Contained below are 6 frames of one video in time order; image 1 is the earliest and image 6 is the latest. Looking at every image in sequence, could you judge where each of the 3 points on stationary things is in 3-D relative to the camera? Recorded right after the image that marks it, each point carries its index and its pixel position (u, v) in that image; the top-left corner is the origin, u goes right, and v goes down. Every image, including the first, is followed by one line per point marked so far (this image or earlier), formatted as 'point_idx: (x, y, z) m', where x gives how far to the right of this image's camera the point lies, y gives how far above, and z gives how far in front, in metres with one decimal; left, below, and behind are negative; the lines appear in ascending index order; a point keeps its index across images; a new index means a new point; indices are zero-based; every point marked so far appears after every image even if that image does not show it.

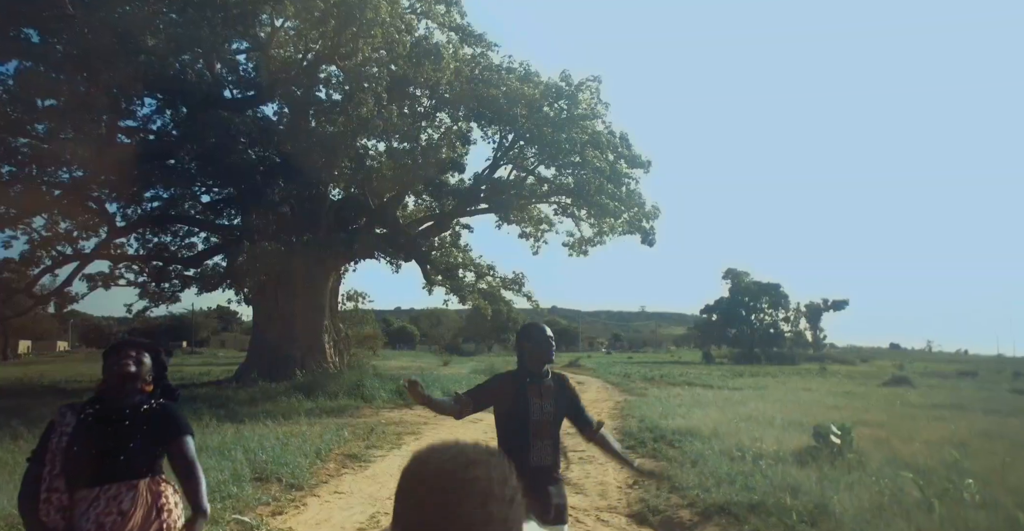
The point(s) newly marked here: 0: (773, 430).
0: (+4.7, -3.0, +10.2) m
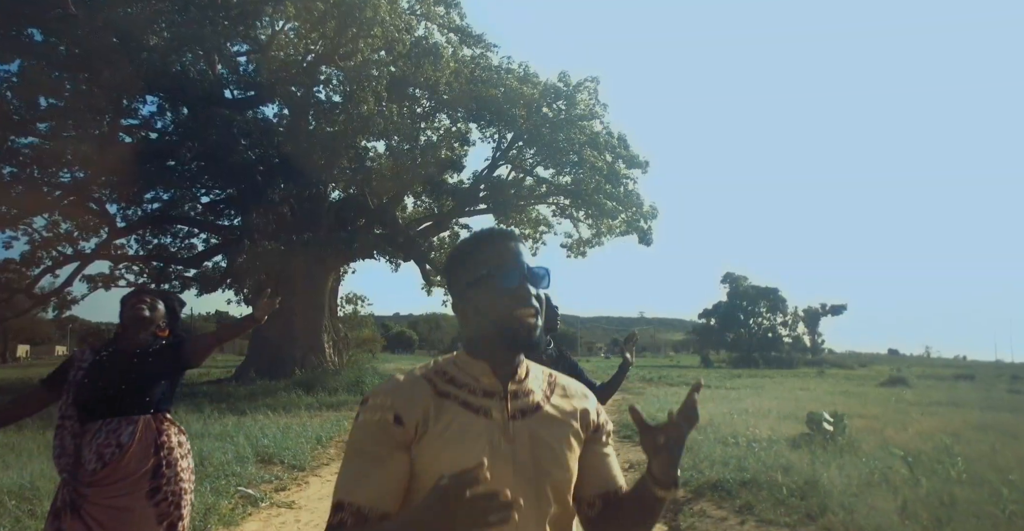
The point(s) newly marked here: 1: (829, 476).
0: (+4.7, -2.8, +10.3) m
1: (+3.5, -2.3, +6.3) m
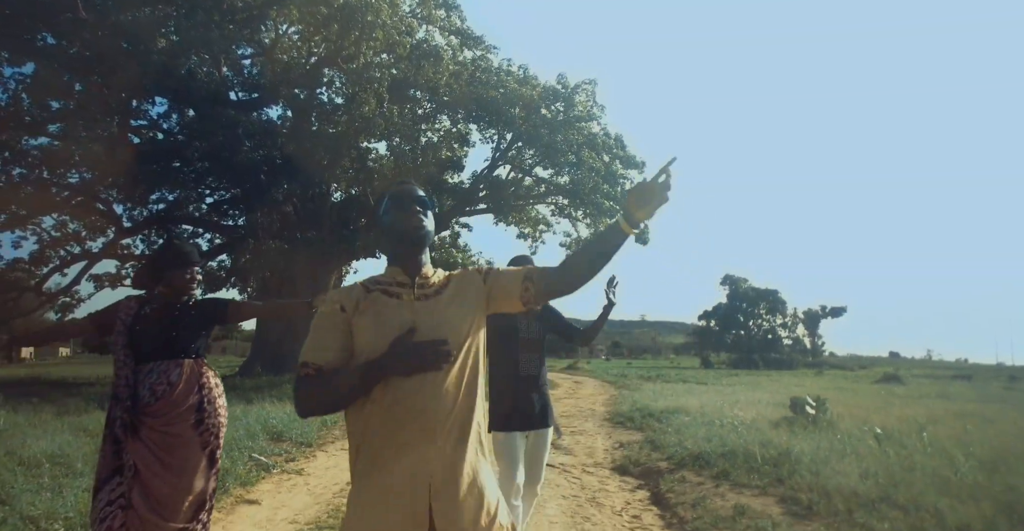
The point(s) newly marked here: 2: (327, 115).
0: (+4.6, -2.7, +10.7) m
1: (+3.5, -2.1, +6.7) m
2: (-6.5, +5.3, +19.9) m
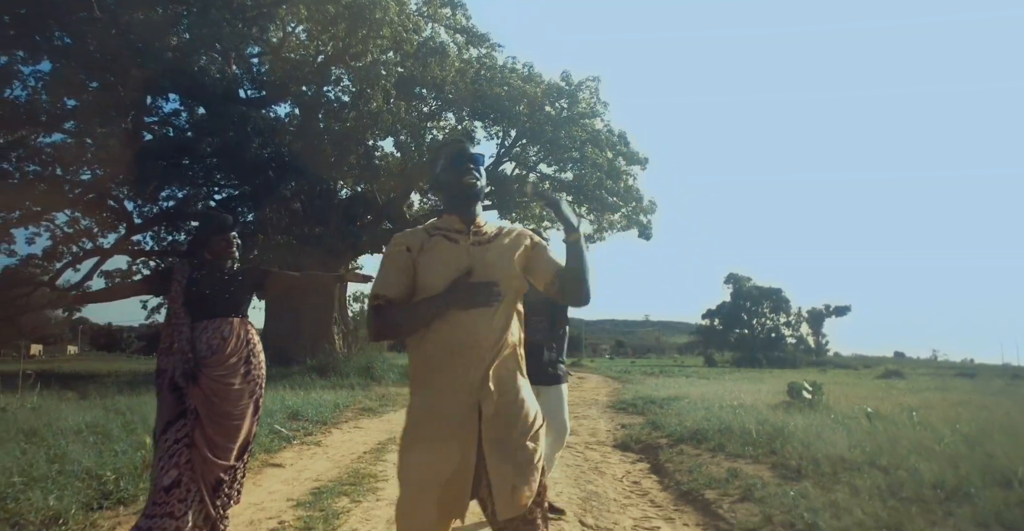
0: (+4.7, -2.5, +11.0) m
1: (+3.5, -1.9, +7.0) m
2: (-6.3, +5.5, +20.3) m
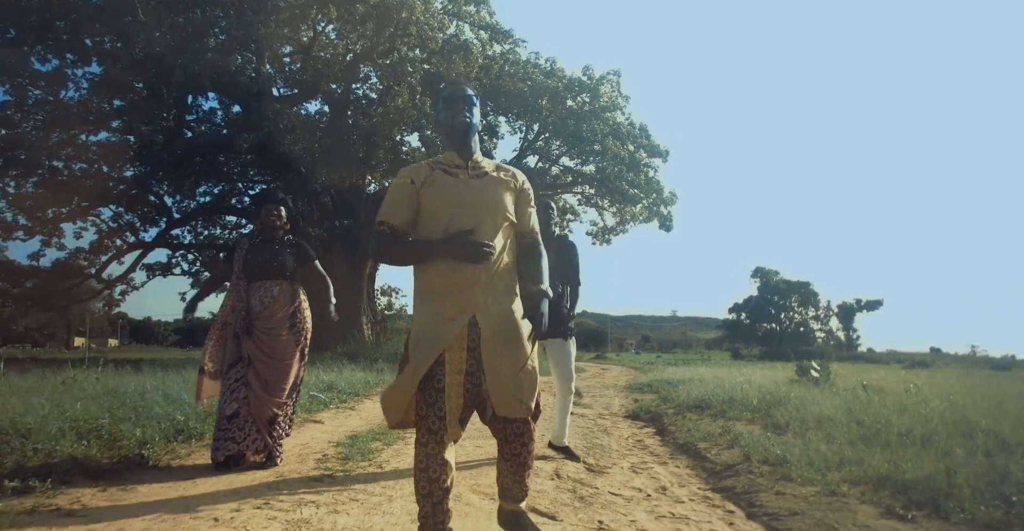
0: (+5.1, -2.2, +11.4) m
1: (+3.8, -1.7, +7.4) m
2: (-5.5, +5.9, +21.1) m
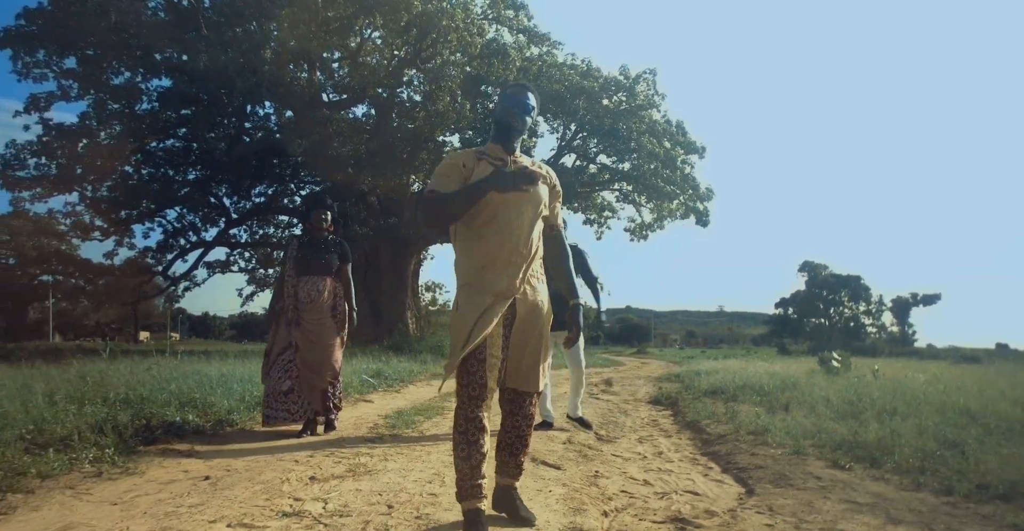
0: (+5.8, -2.1, +11.7) m
1: (+4.2, -1.6, +7.9) m
2: (-4.1, +6.0, +22.1) m
